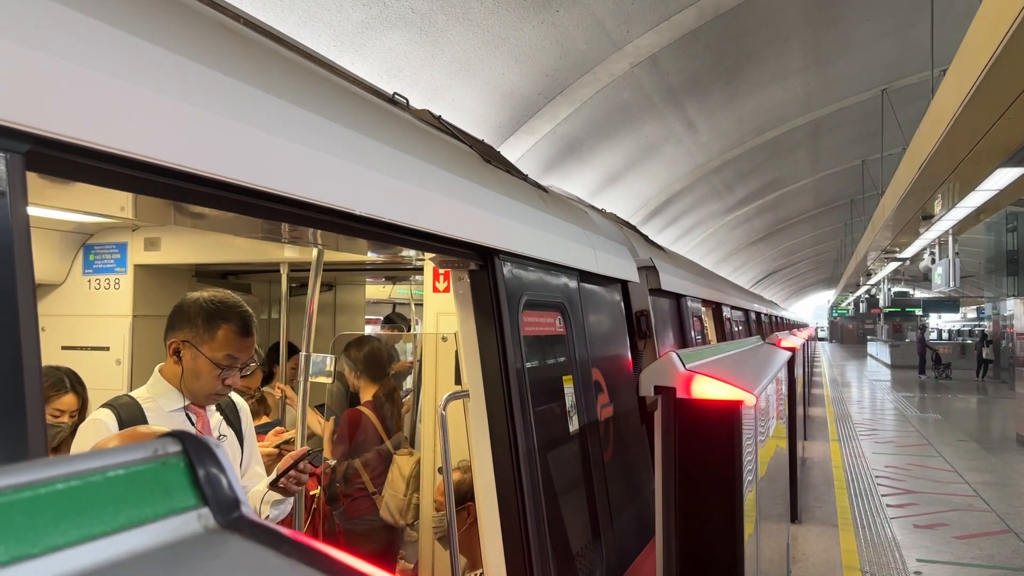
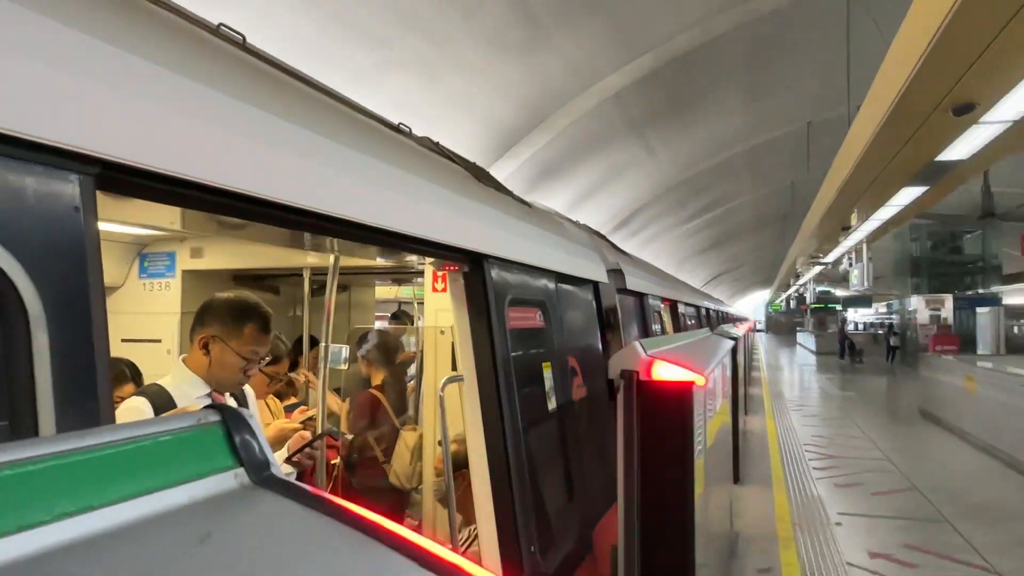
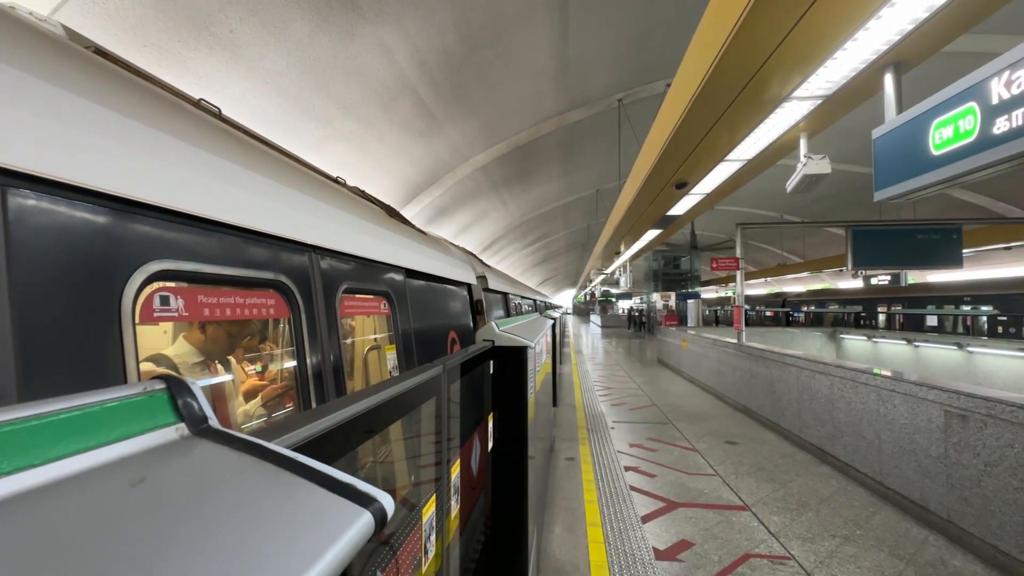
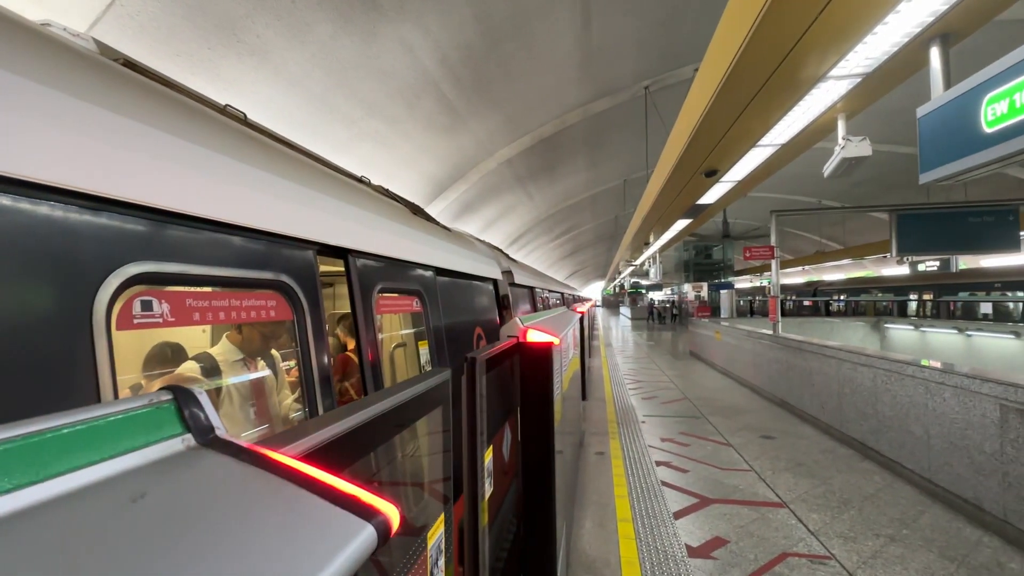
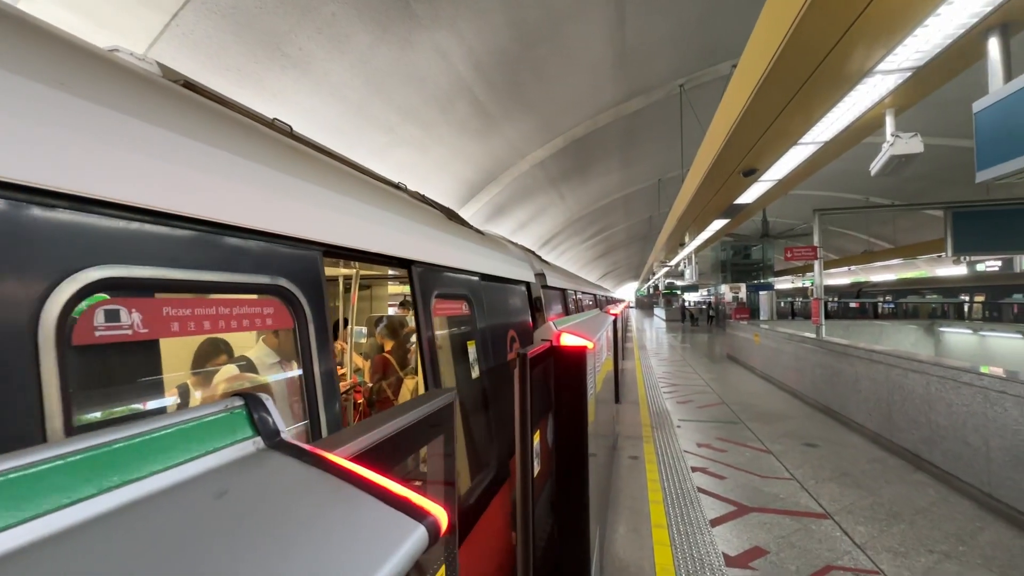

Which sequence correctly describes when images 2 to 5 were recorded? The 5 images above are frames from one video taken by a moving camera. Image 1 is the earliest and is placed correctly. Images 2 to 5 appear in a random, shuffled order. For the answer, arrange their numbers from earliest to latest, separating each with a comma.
2, 5, 4, 3
